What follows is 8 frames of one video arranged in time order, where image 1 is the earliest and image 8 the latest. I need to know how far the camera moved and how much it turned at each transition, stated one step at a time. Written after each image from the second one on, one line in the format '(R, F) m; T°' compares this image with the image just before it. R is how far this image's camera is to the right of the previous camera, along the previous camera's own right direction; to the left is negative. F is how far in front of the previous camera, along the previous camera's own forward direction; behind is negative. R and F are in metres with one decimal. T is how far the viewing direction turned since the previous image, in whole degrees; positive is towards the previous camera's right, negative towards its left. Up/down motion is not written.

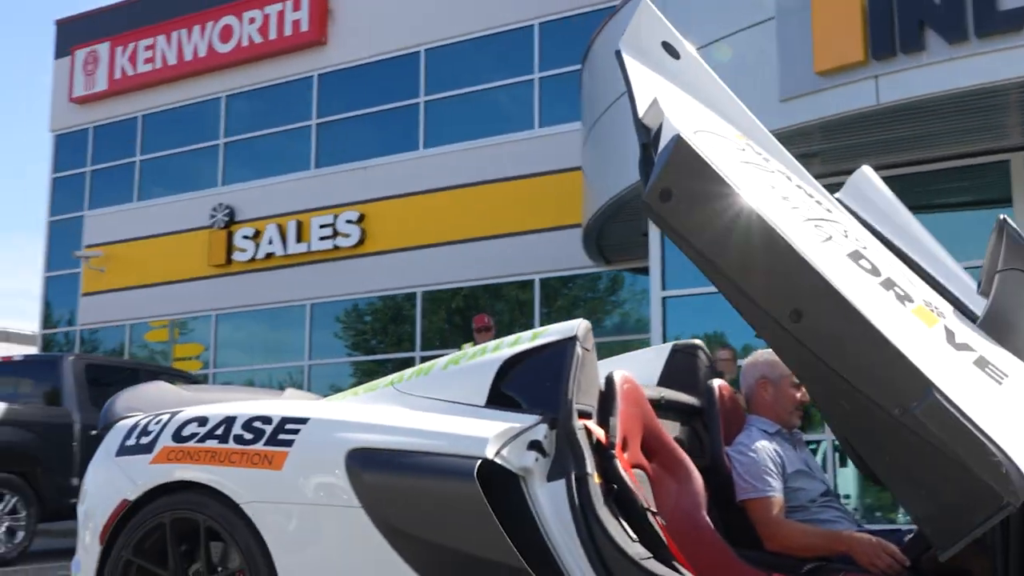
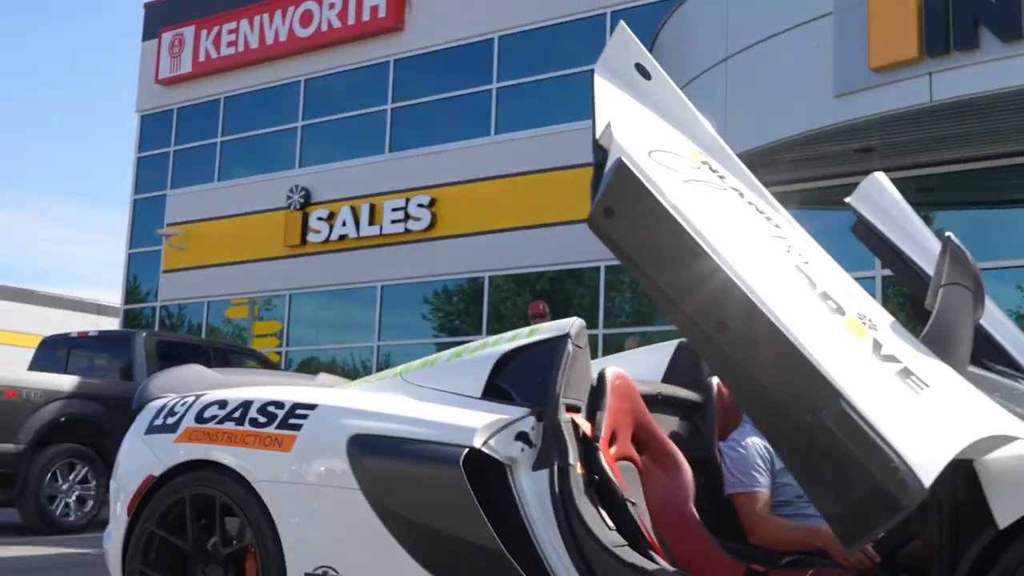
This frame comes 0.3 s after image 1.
(+0.2, -0.2) m; -4°
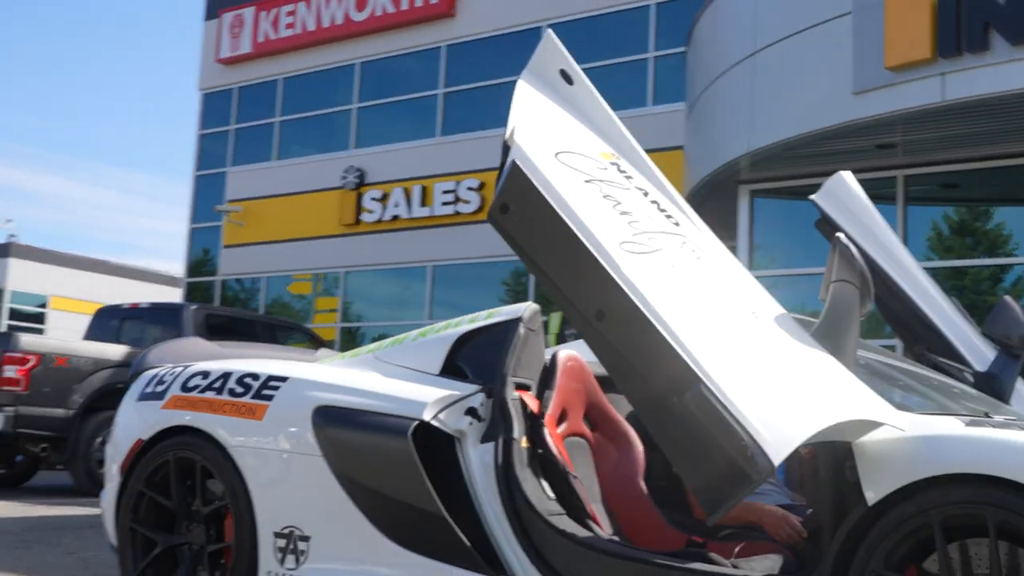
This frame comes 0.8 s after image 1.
(+0.3, -0.3) m; -3°
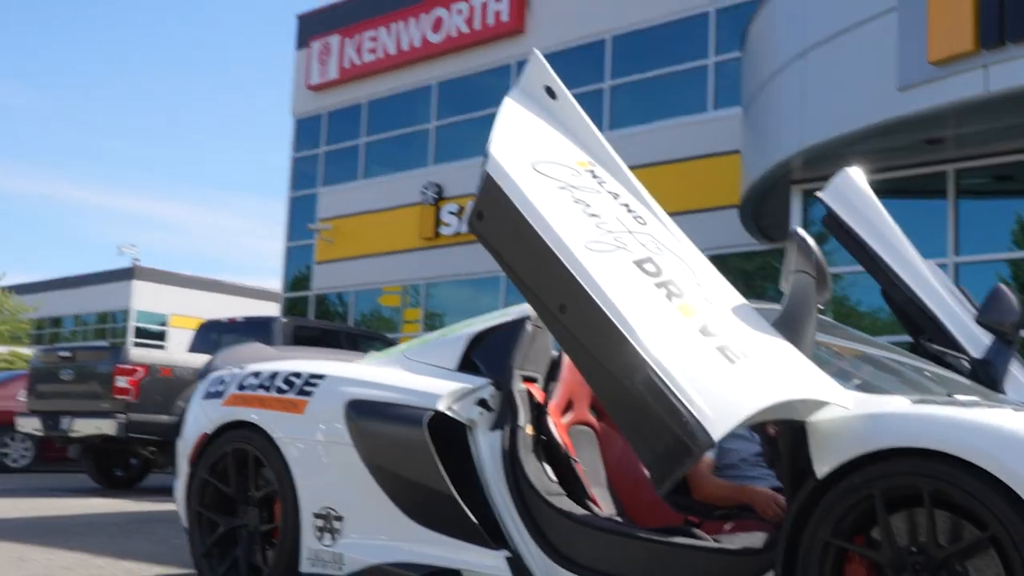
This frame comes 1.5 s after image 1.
(+0.3, -0.3) m; -4°
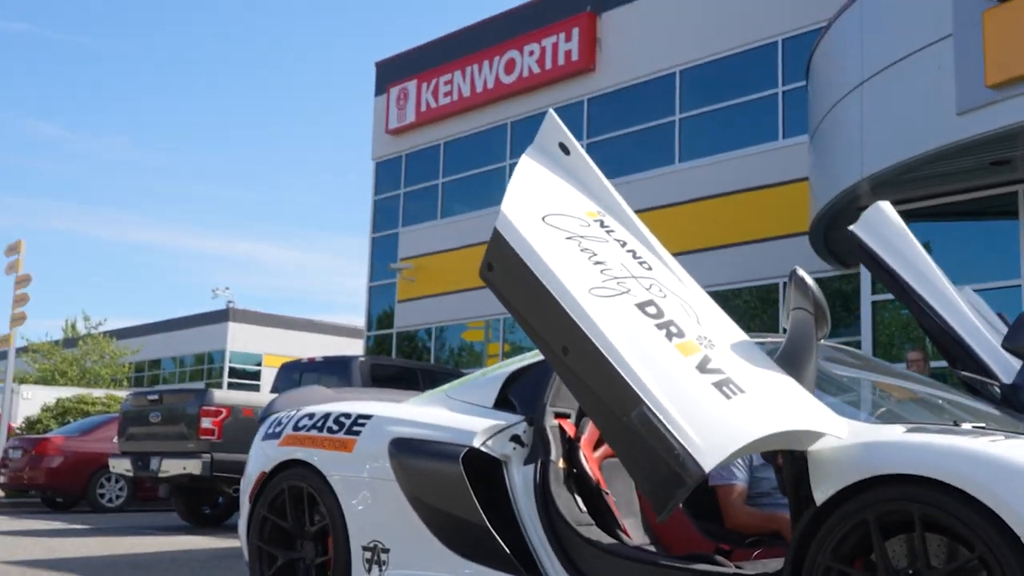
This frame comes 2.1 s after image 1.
(+0.2, -0.2) m; -4°
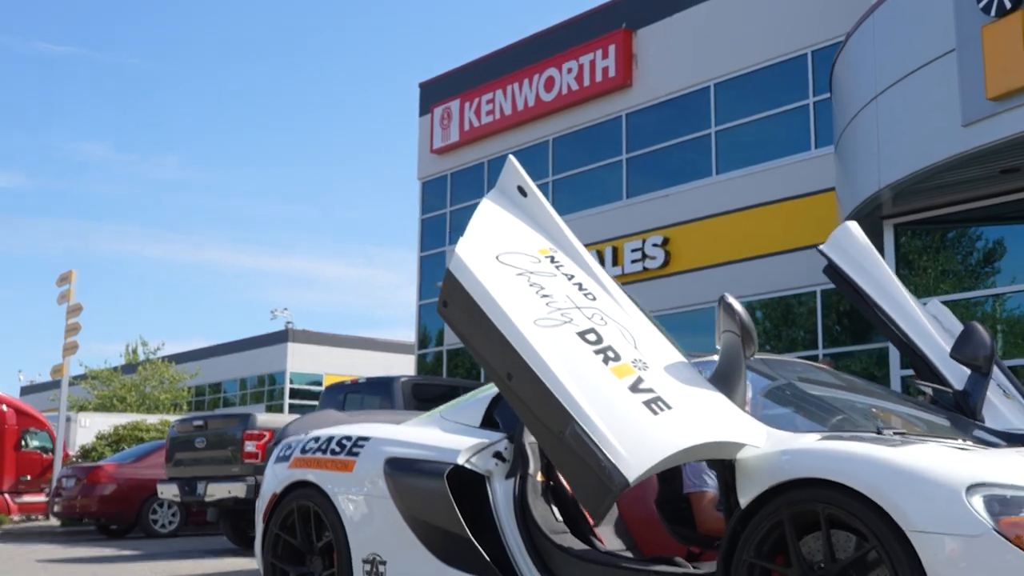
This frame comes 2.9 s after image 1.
(+0.3, -0.4) m; -3°
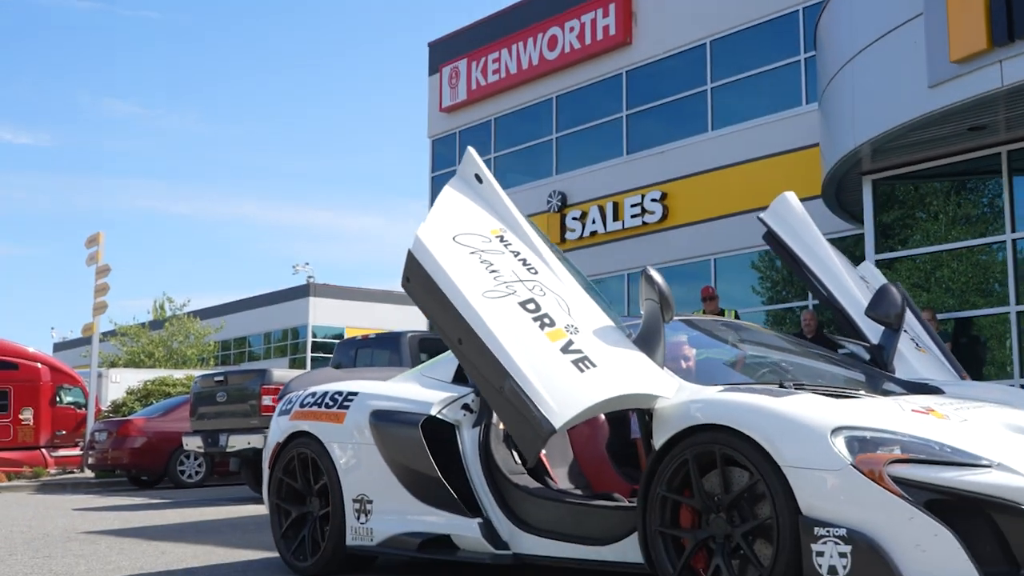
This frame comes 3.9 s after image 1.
(+0.2, -0.6) m; -1°
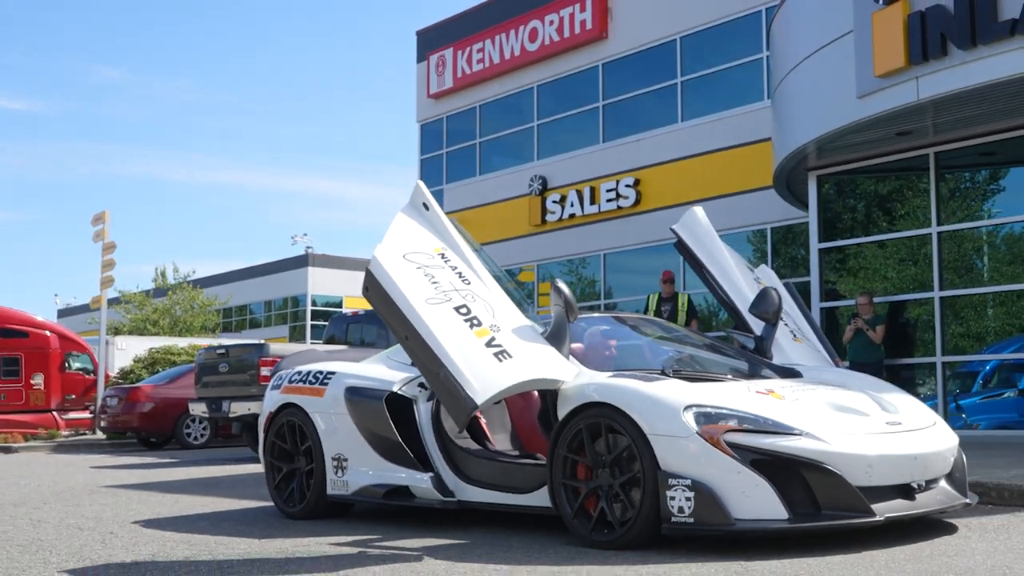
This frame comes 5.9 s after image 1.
(+0.2, -1.2) m; 0°
